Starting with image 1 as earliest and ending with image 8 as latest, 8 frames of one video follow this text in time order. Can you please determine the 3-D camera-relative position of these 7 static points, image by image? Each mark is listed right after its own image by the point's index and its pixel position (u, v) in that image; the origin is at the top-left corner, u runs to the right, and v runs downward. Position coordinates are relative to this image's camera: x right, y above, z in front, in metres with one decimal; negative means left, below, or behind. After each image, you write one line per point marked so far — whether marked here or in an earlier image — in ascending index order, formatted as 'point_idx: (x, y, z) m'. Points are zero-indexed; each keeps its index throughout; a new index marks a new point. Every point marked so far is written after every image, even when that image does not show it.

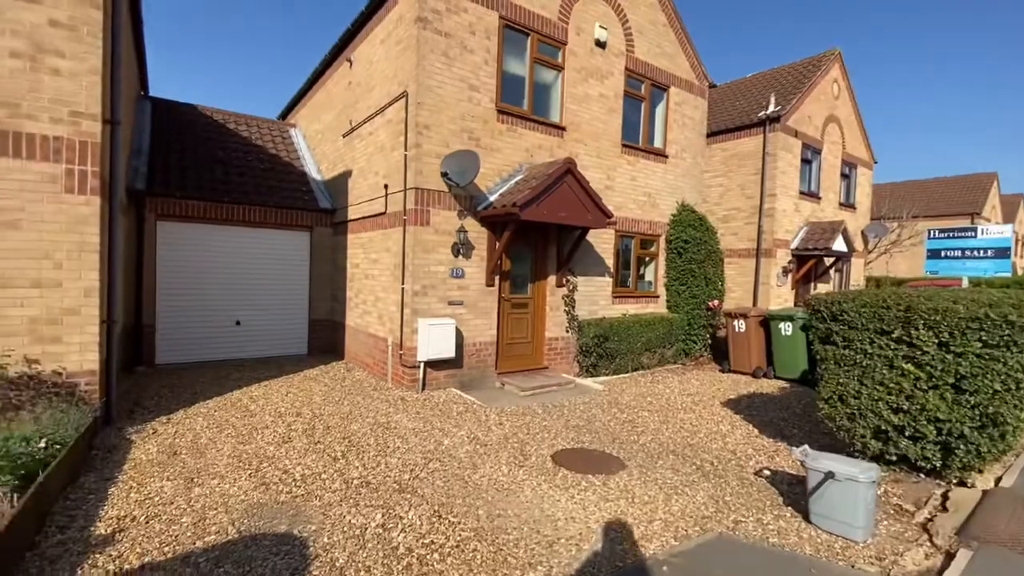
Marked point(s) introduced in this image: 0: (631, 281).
0: (+2.7, +0.1, +10.8) m
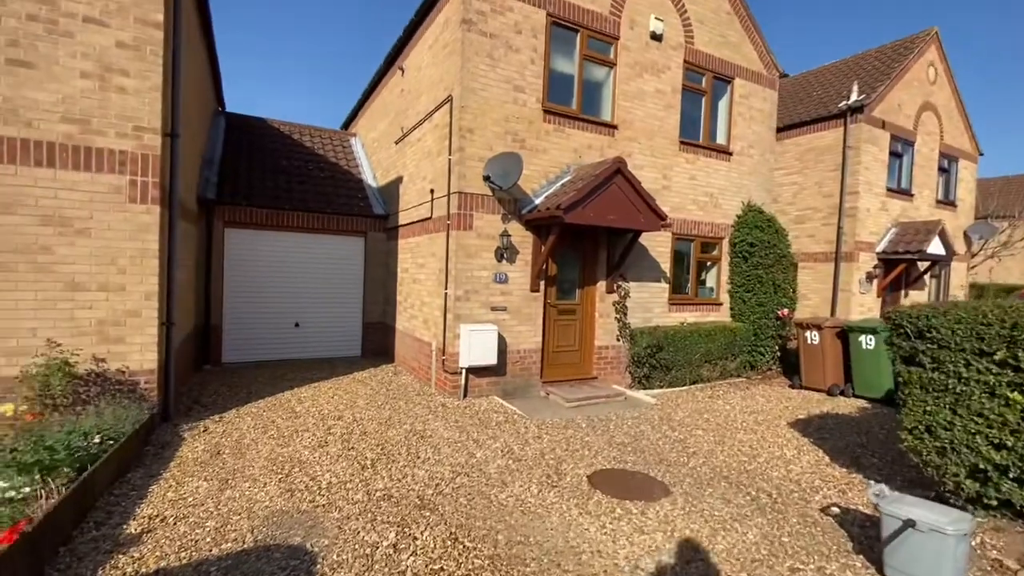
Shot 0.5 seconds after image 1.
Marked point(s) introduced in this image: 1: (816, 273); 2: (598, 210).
0: (+3.7, 0.0, +10.1) m
1: (+8.8, +0.4, +13.8) m
2: (+1.4, +1.2, +7.5) m
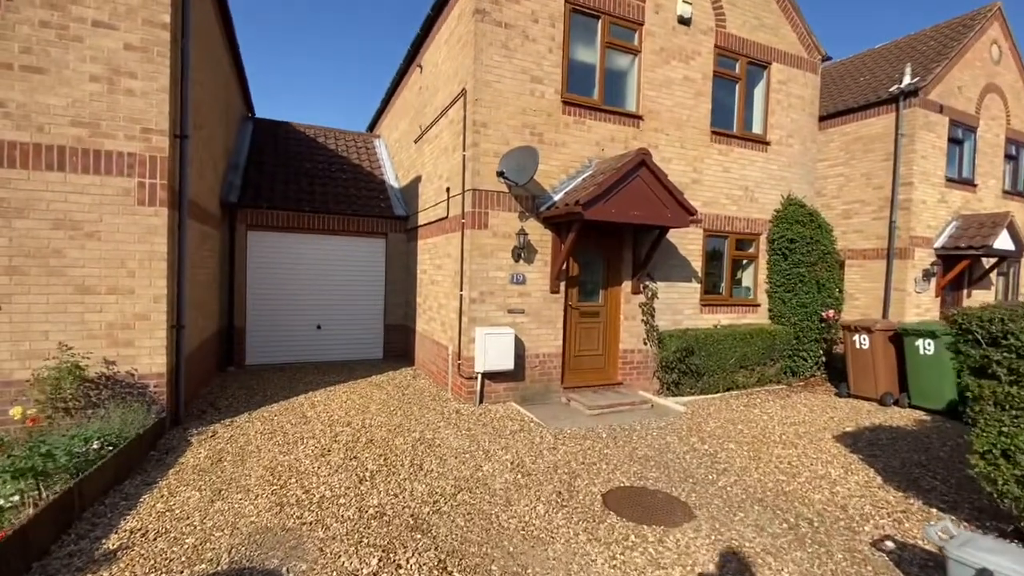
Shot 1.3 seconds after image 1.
0: (+4.2, 0.0, +9.5) m
1: (+9.4, +0.5, +12.8) m
2: (+1.6, +1.2, +7.1) m
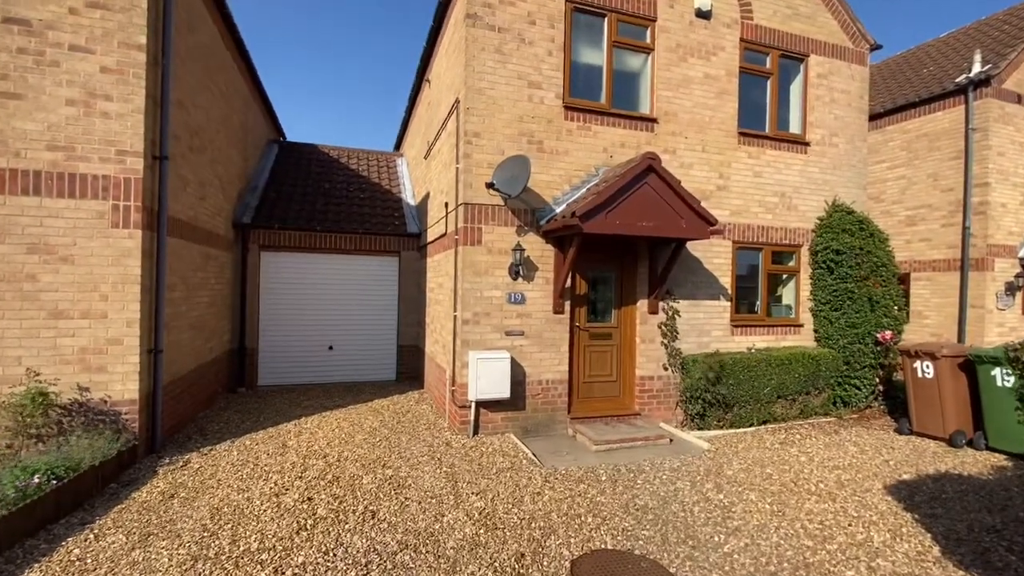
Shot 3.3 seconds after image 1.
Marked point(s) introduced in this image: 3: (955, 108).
0: (+4.3, -0.3, +8.4) m
1: (+9.9, +0.1, +11.2) m
2: (+1.5, +1.0, +6.4) m
3: (+10.2, +4.1, +11.0) m
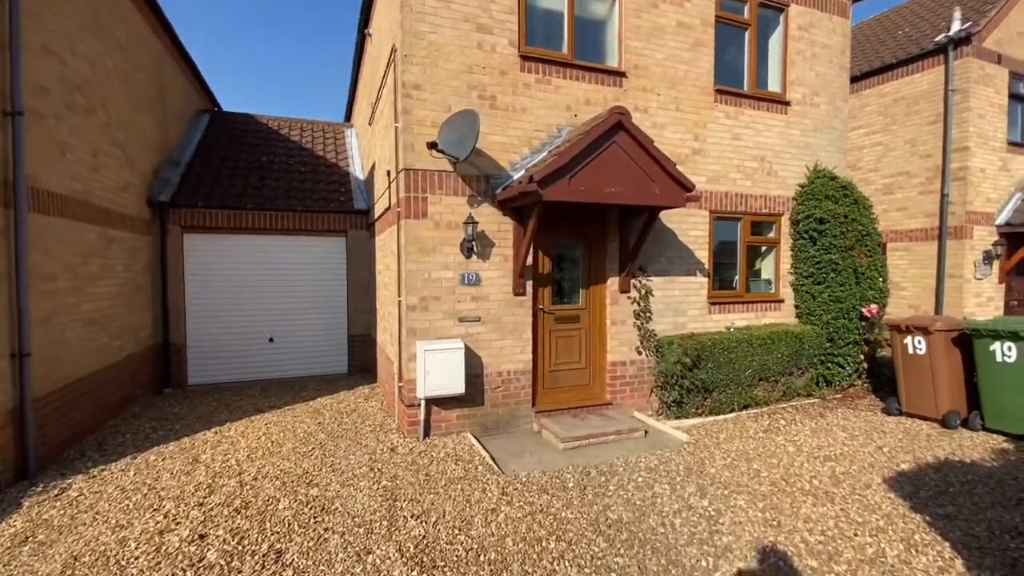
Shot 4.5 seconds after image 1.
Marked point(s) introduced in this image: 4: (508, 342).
0: (+3.6, +0.1, +7.8) m
1: (+9.1, +0.7, +10.8) m
2: (+0.9, +1.2, +5.5) m
3: (+9.2, +4.8, +10.5) m
4: (-0.1, -0.7, +6.2) m
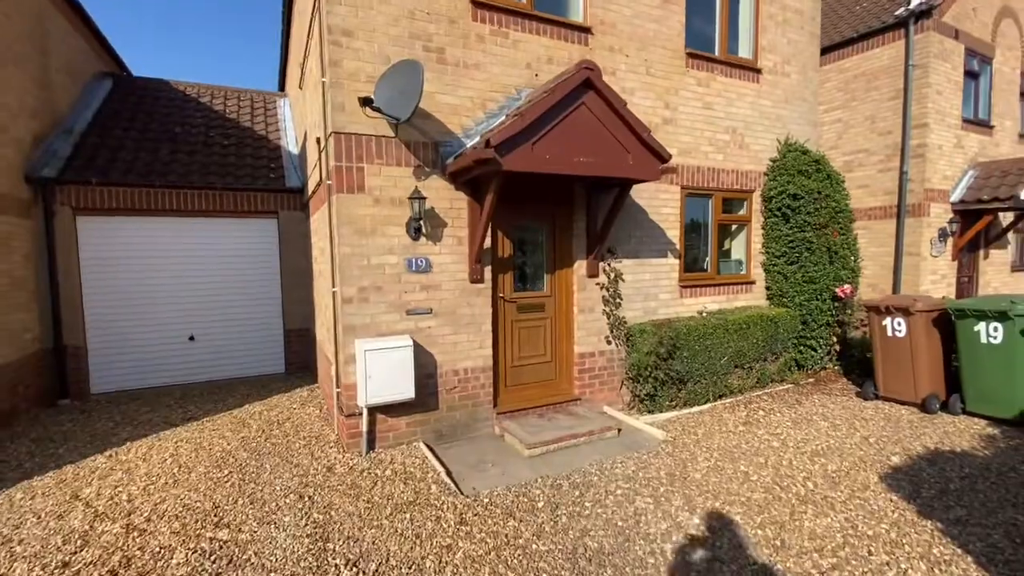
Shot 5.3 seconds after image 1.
0: (+3.0, +0.4, +7.3) m
1: (+8.1, +1.2, +10.8) m
2: (+0.5, +1.4, +4.7) m
3: (+8.2, +5.3, +10.3) m
4: (-0.5, -0.5, +5.4) m
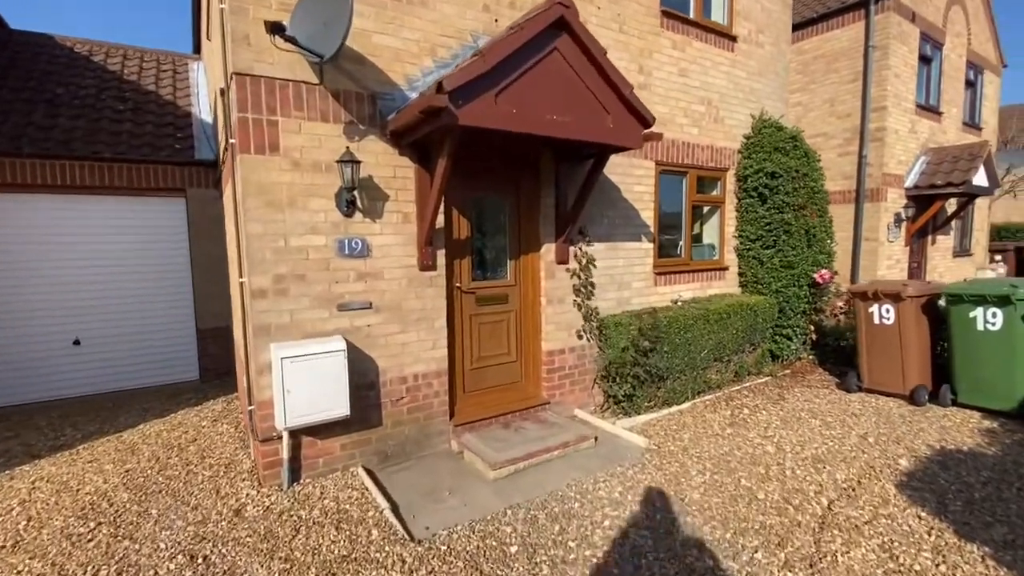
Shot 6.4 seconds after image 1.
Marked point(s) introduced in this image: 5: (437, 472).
0: (+2.4, +0.6, +6.7) m
1: (+7.1, +1.5, +10.7) m
2: (+0.1, +1.5, +3.9) m
3: (+7.2, +5.6, +10.1) m
4: (-0.9, -0.4, +4.5) m
5: (-0.7, -1.6, +4.3) m
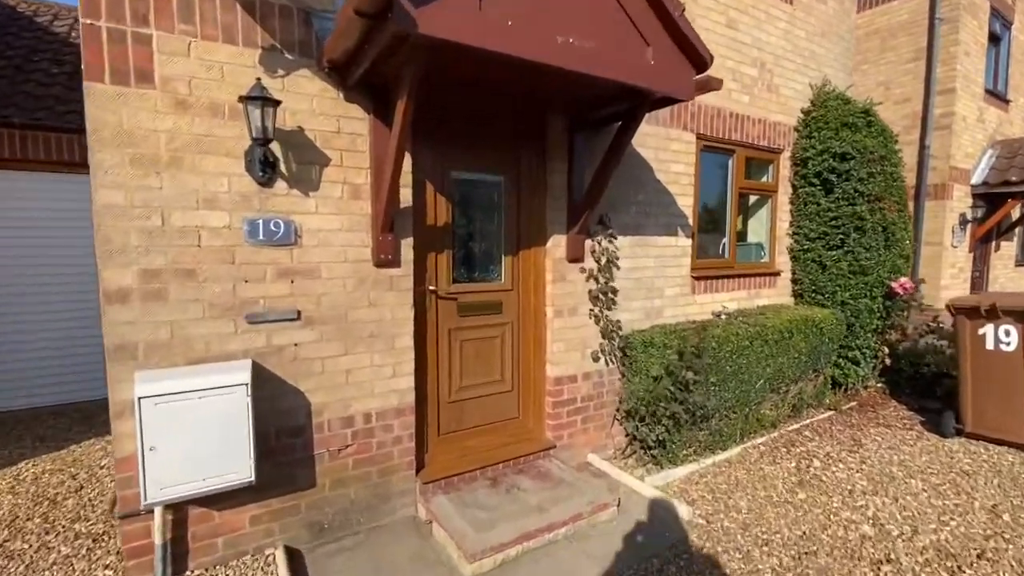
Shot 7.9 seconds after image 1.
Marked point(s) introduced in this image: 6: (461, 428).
0: (+2.4, +0.5, +5.3) m
1: (+7.2, +1.3, +9.2) m
2: (+0.1, +1.4, +2.5) m
3: (+7.4, +5.4, +8.7) m
4: (-1.0, -0.5, +3.2) m
5: (-0.7, -1.7, +3.0) m
6: (-0.4, -1.1, +3.8) m
